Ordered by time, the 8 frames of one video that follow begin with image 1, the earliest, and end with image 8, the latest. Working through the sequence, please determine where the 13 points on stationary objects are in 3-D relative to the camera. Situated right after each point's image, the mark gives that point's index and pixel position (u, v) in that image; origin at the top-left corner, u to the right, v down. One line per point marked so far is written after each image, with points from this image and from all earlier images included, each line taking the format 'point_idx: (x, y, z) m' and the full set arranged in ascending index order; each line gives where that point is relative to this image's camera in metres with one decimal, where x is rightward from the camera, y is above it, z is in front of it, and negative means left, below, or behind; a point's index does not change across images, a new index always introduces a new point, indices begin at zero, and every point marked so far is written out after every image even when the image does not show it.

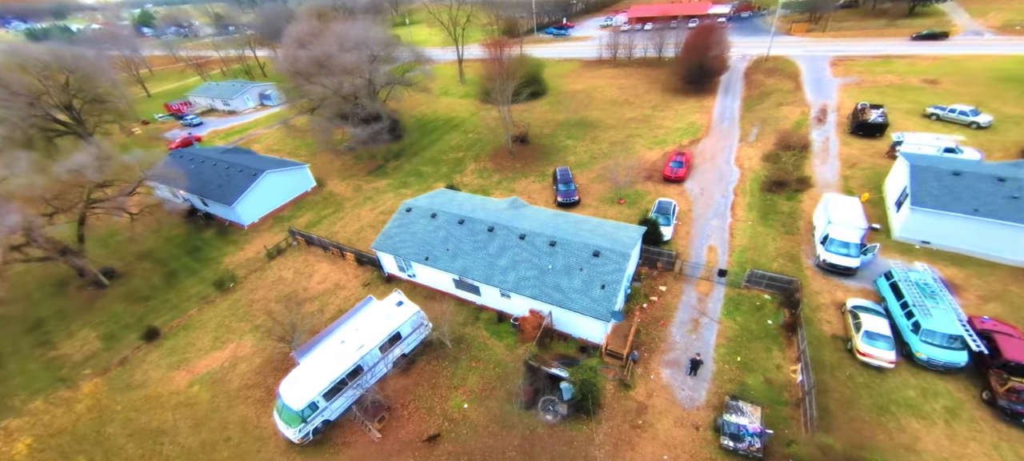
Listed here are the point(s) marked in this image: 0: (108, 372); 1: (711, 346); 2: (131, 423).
0: (-19.1, -6.4, +18.4) m
1: (+8.6, -5.0, +16.6) m
2: (-15.6, -7.6, +15.9) m
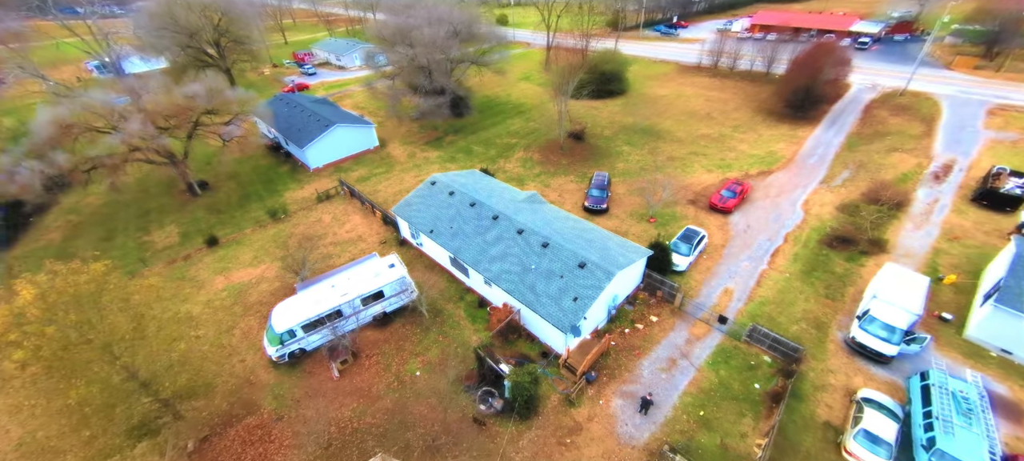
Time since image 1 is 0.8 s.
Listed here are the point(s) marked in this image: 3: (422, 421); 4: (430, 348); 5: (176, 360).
0: (-19.8, -1.6, +22.7) m
1: (+6.6, -6.4, +15.5) m
2: (-17.2, -3.6, +19.7) m
3: (-3.3, -7.2, +14.6) m
4: (-3.5, -5.1, +17.3) m
5: (-14.9, -5.5, +16.5) m
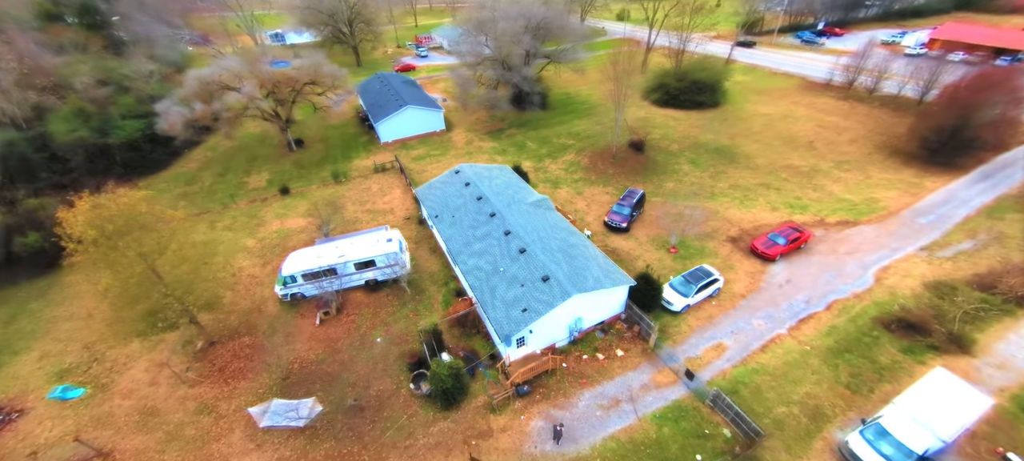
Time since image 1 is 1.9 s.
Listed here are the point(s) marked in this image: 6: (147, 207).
0: (-18.7, +2.3, +28.0) m
1: (+3.5, -7.6, +14.5) m
2: (-17.4, -0.2, +24.5) m
3: (-6.2, -6.3, +16.3) m
4: (-5.4, -4.3, +18.8) m
5: (-16.5, -2.4, +21.0) m
6: (-14.8, +0.9, +15.2) m
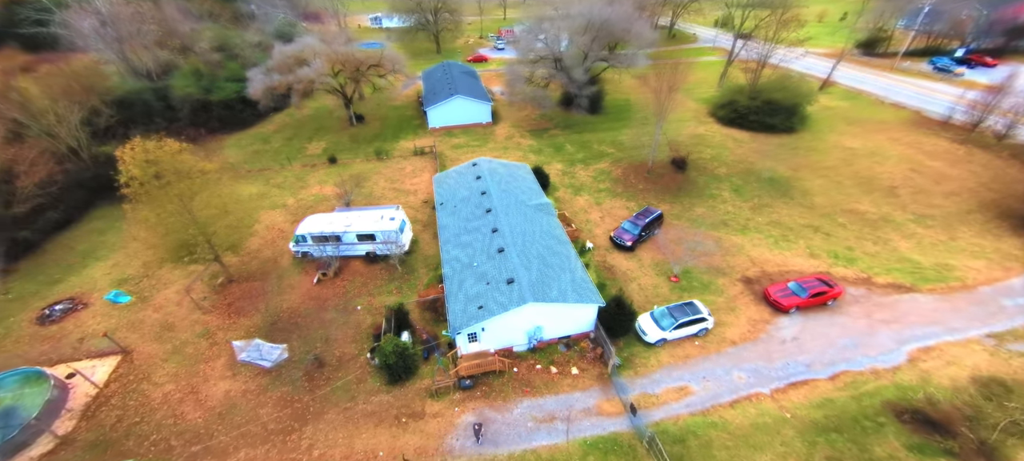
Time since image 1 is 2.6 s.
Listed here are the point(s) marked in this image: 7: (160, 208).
0: (-16.8, +5.4, +31.4) m
1: (+0.6, -8.0, +14.4) m
2: (-16.6, +2.8, +27.8) m
3: (-8.3, -5.1, +17.8) m
4: (-6.7, -3.2, +20.1) m
5: (-16.7, +0.4, +24.2) m
6: (-15.6, +3.5, +18.2) m
7: (-15.8, +0.7, +17.4) m
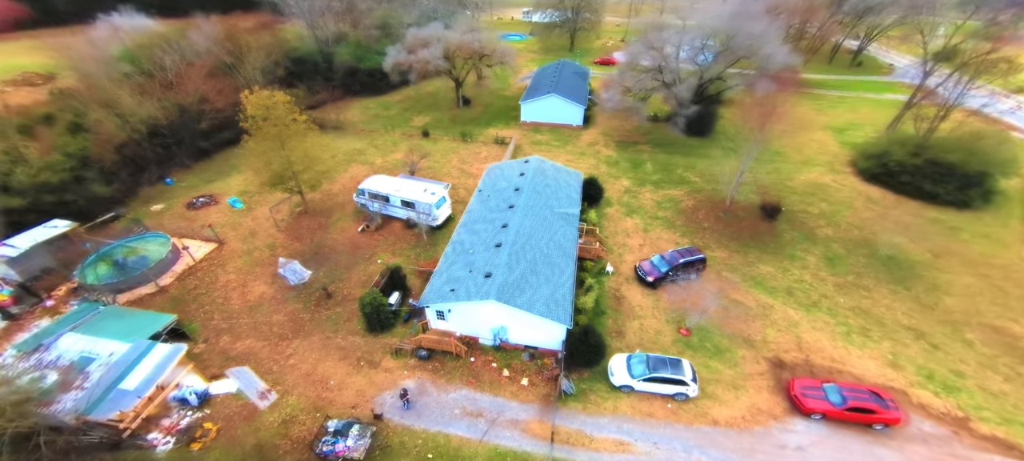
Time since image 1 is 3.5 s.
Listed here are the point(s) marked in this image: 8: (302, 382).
0: (-10.0, +9.1, +35.9) m
1: (-2.6, -7.7, +15.0) m
2: (-11.6, +6.7, +32.5) m
3: (-9.0, -2.7, +20.8) m
4: (-6.3, -1.4, +22.4) m
5: (-13.4, +4.5, +29.2) m
6: (-13.4, +7.4, +23.0) m
7: (-14.5, +4.8, +22.4) m
8: (-8.8, -6.4, +16.3) m
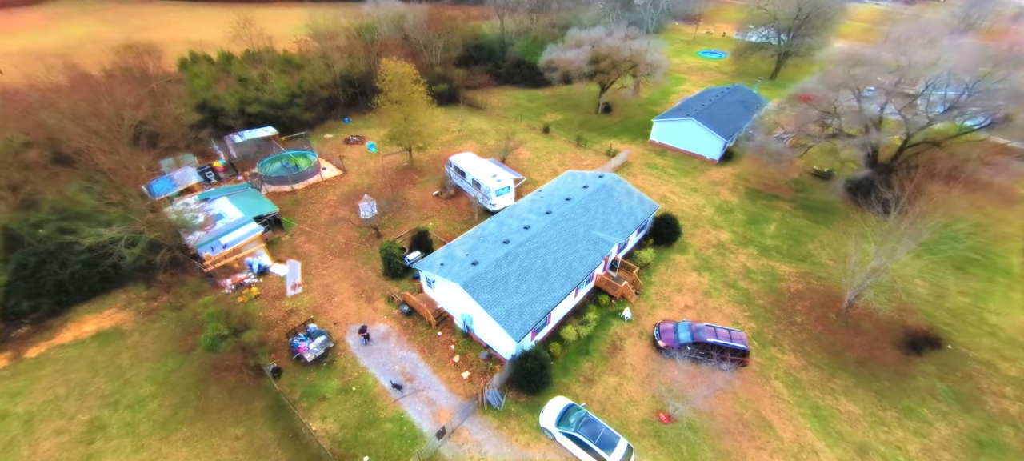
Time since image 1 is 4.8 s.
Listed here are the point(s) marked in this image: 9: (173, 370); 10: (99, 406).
0: (+1.8, +10.3, +37.6) m
1: (-5.7, -6.2, +16.5) m
2: (-1.7, +8.8, +35.3) m
3: (-7.2, +0.1, +24.2) m
4: (-3.9, +0.3, +24.5) m
5: (-5.2, +7.7, +33.1) m
6: (-6.8, +10.9, +27.3) m
7: (-8.8, +8.8, +27.4) m
8: (-10.1, -3.1, +20.2) m
9: (-14.4, -5.9, +16.5) m
10: (-16.3, -6.9, +15.3) m
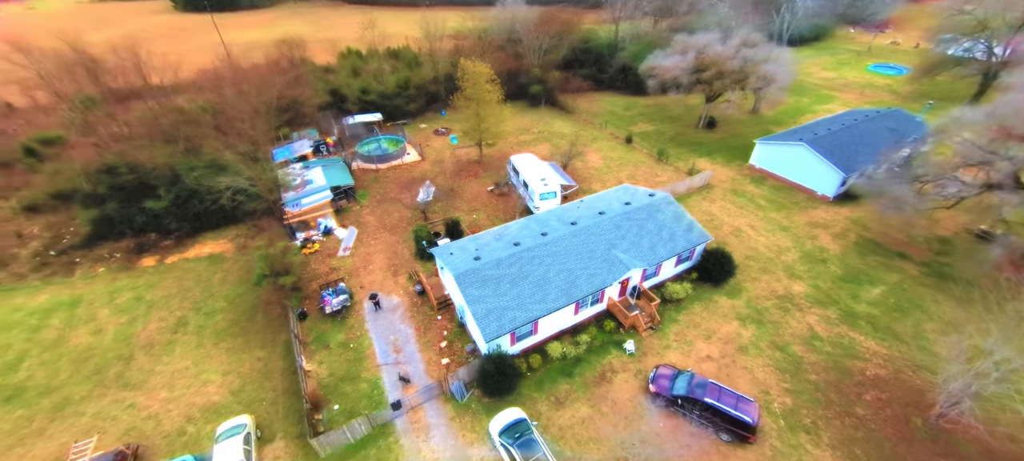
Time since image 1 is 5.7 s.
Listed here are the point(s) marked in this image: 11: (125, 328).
0: (+9.7, +9.1, +35.8) m
1: (-6.5, -5.2, +18.4) m
2: (+5.4, +8.2, +34.7) m
3: (-4.6, +1.0, +26.0) m
4: (-1.3, +0.6, +25.2) m
5: (+1.3, +7.8, +33.8) m
6: (-1.4, +11.4, +28.6) m
7: (-3.6, +9.8, +29.3) m
8: (-9.0, -1.5, +23.1) m
9: (-14.7, -3.4, +20.9) m
10: (-16.9, -4.1, +20.3) m
11: (-19.4, -4.9, +19.4) m
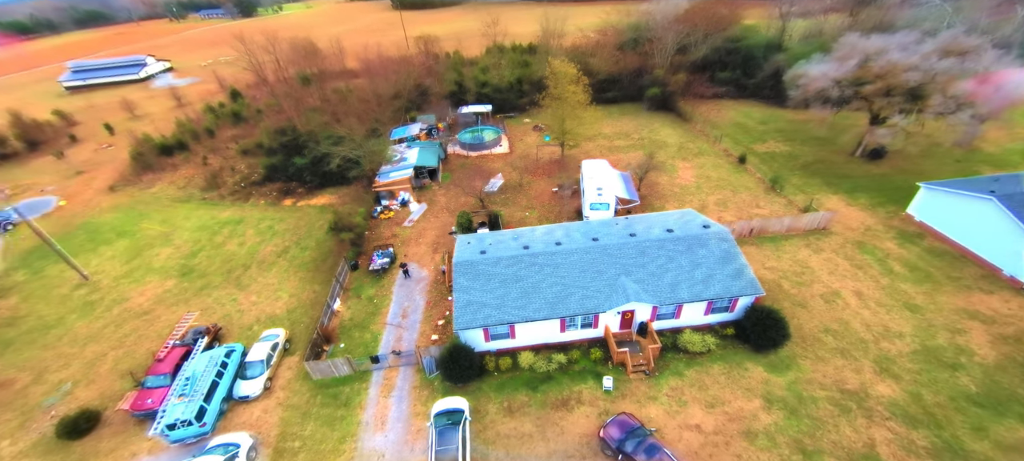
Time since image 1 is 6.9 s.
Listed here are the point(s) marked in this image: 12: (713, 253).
0: (+17.5, +6.4, +30.7) m
1: (-6.5, -3.9, +21.0) m
2: (+13.1, +6.5, +31.2) m
3: (-0.7, +1.6, +27.1) m
4: (+1.9, +0.6, +25.3) m
5: (+8.8, +6.9, +31.9) m
6: (+5.2, +11.1, +27.9) m
7: (+3.1, +9.9, +29.4) m
8: (-6.2, +0.1, +26.1) m
9: (-12.6, -0.6, +26.3) m
10: (-15.0, -0.8, +26.6) m
11: (-17.7, -1.0, +26.7) m
12: (+9.3, -0.9, +17.6) m
